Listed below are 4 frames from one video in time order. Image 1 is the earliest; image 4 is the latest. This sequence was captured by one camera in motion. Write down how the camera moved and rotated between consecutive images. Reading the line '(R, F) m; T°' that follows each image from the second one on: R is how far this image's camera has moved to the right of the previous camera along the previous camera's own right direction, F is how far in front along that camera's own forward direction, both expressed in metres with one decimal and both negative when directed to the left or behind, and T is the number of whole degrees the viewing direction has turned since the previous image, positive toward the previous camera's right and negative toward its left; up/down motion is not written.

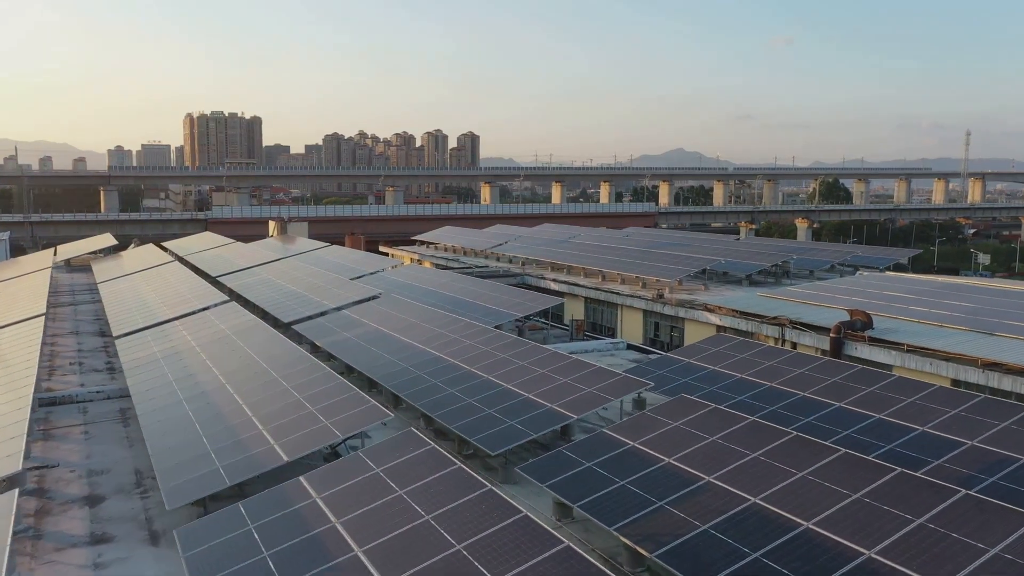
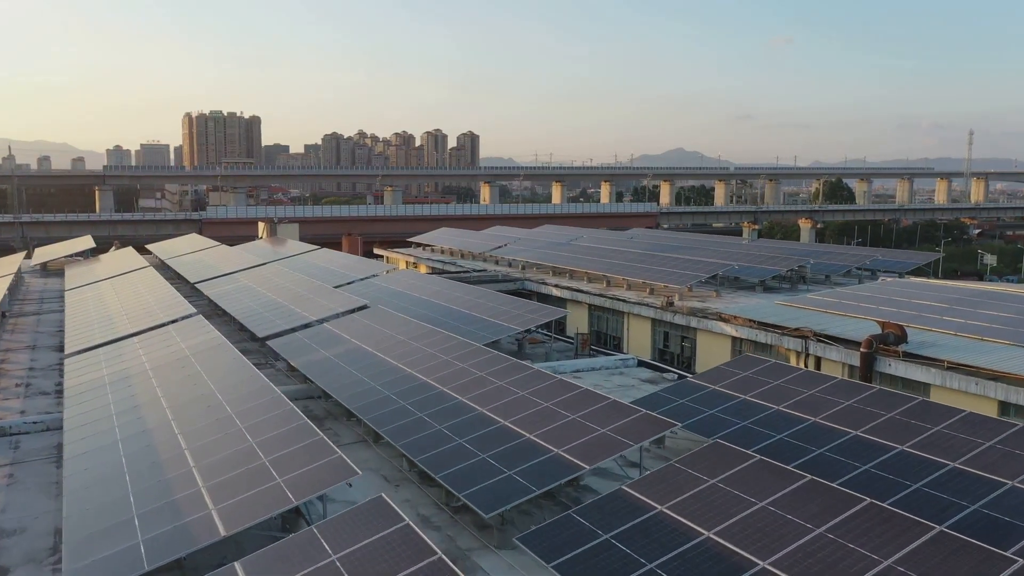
(0.0, +2.1) m; 0°
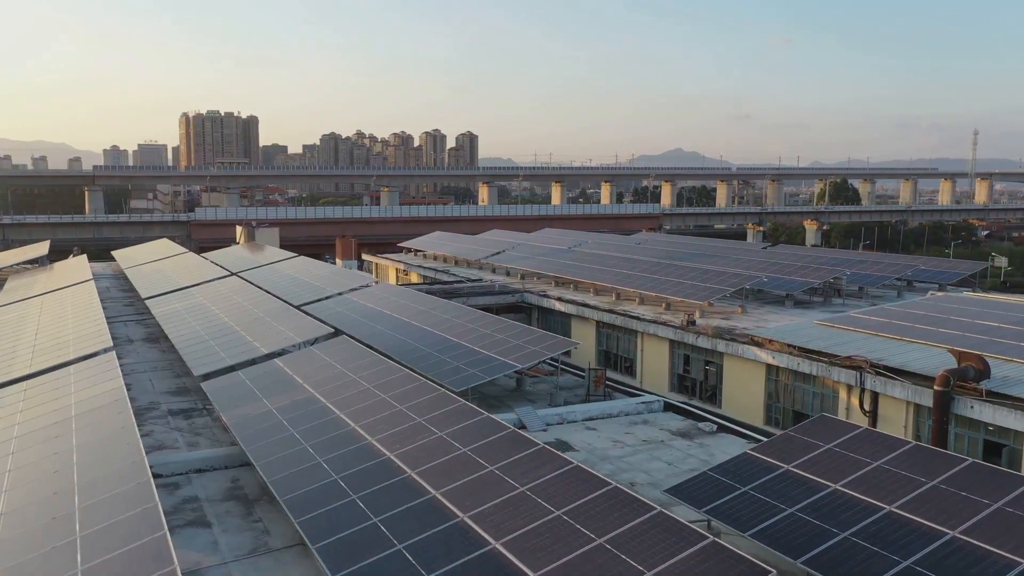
(0.0, +3.8) m; 0°
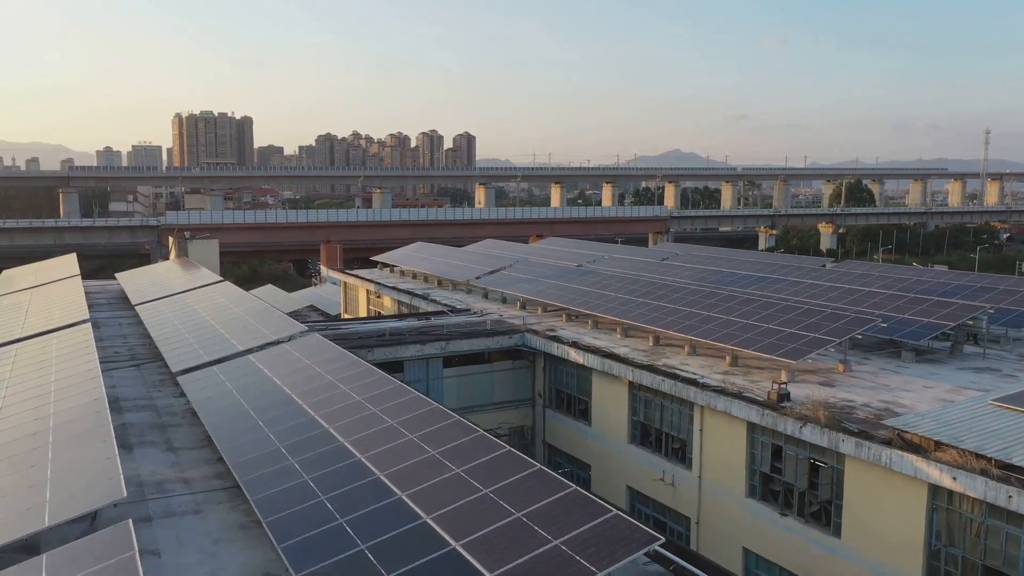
(0.0, +9.1) m; 0°
